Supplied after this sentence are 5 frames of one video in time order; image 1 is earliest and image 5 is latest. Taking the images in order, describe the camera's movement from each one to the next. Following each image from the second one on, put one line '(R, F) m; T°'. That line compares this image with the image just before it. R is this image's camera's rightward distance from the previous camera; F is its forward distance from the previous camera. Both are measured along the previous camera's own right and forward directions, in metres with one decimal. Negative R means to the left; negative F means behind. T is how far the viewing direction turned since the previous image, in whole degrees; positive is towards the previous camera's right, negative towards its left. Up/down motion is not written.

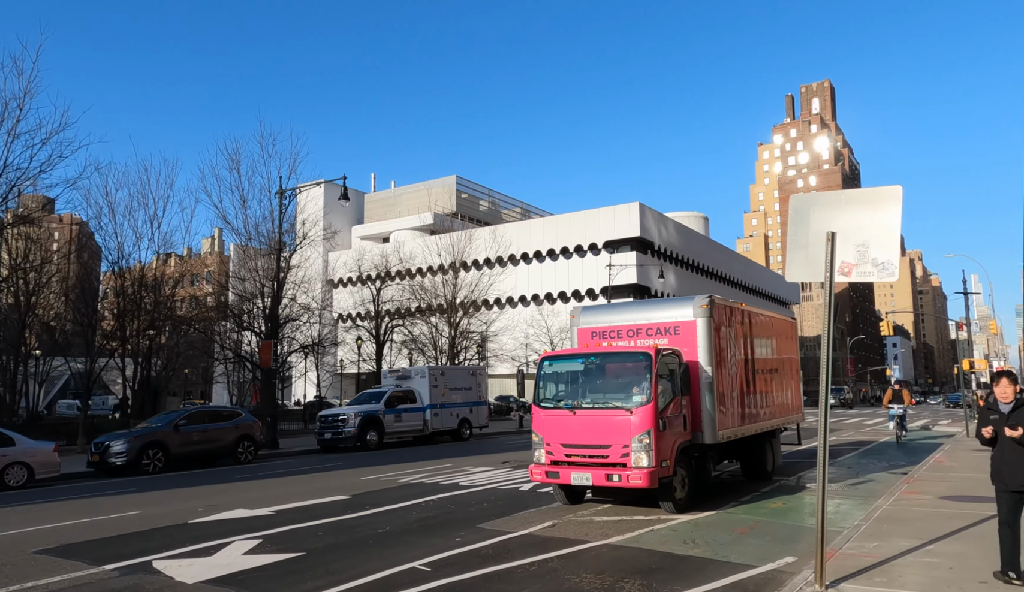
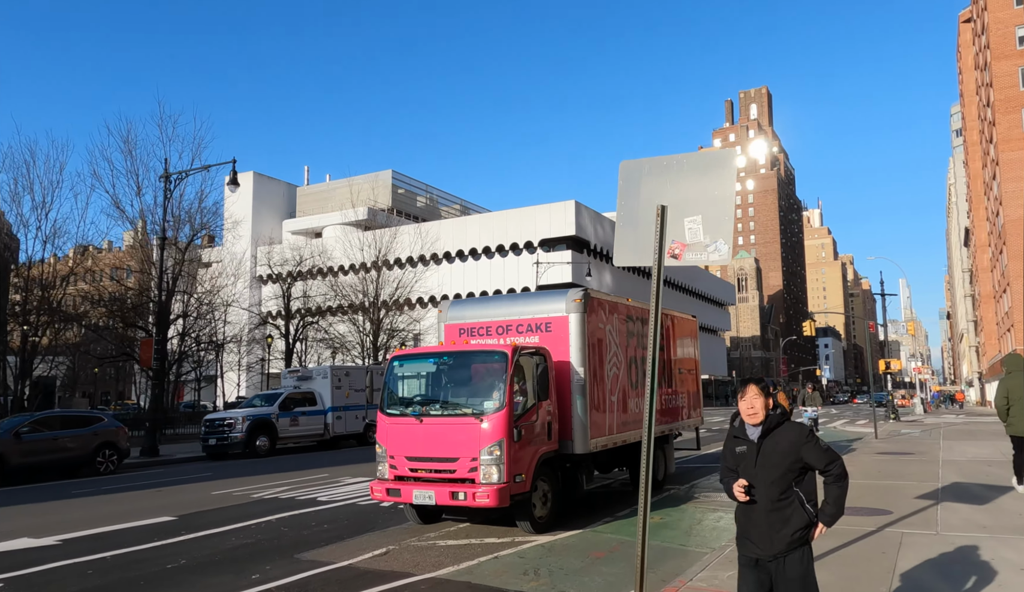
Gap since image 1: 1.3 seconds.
(+1.0, +0.9) m; +4°
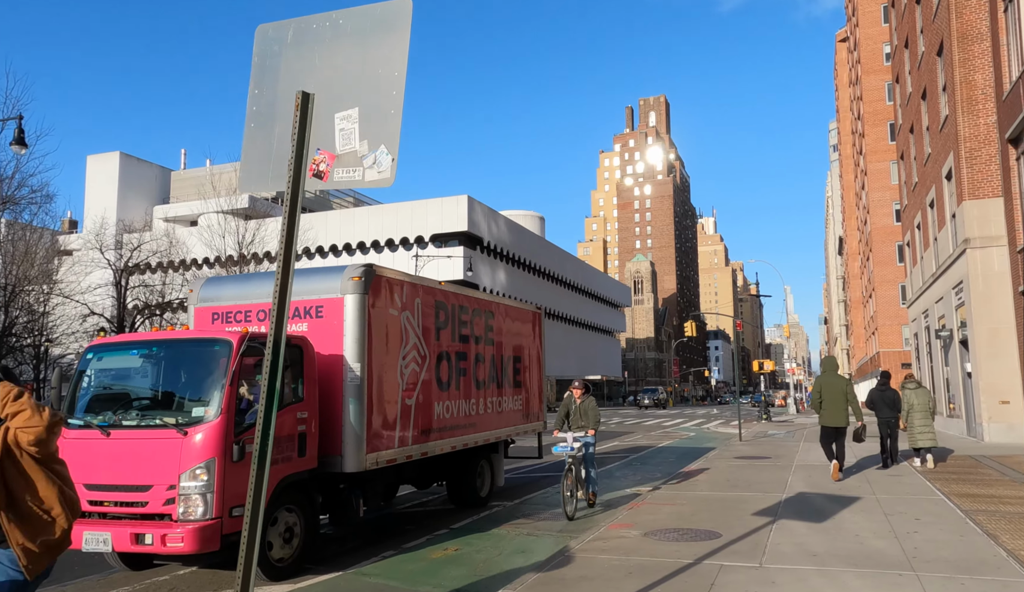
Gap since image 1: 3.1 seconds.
(+1.4, +1.6) m; +7°
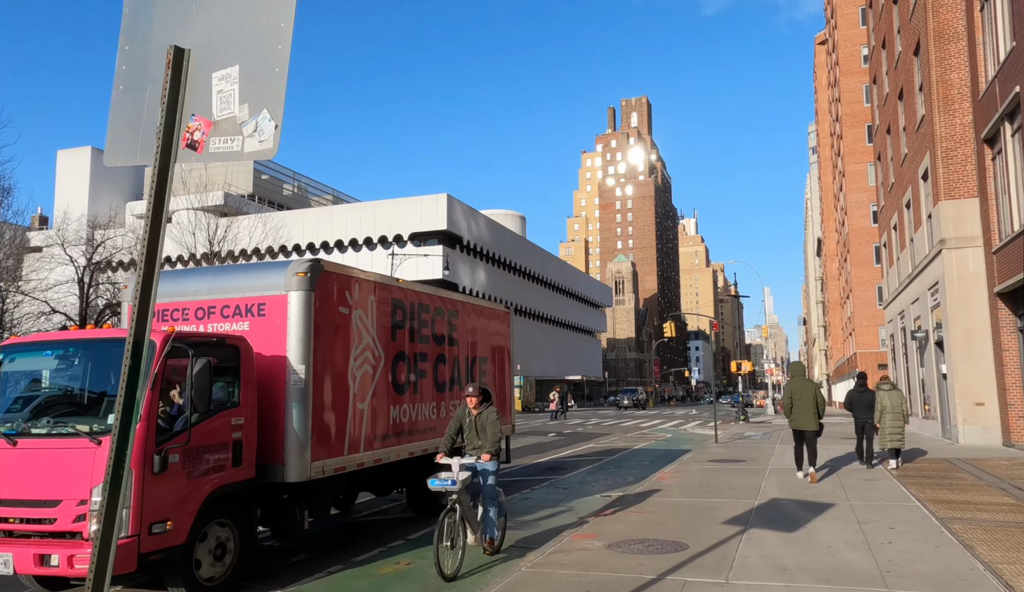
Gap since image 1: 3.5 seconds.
(+0.2, +0.4) m; +1°
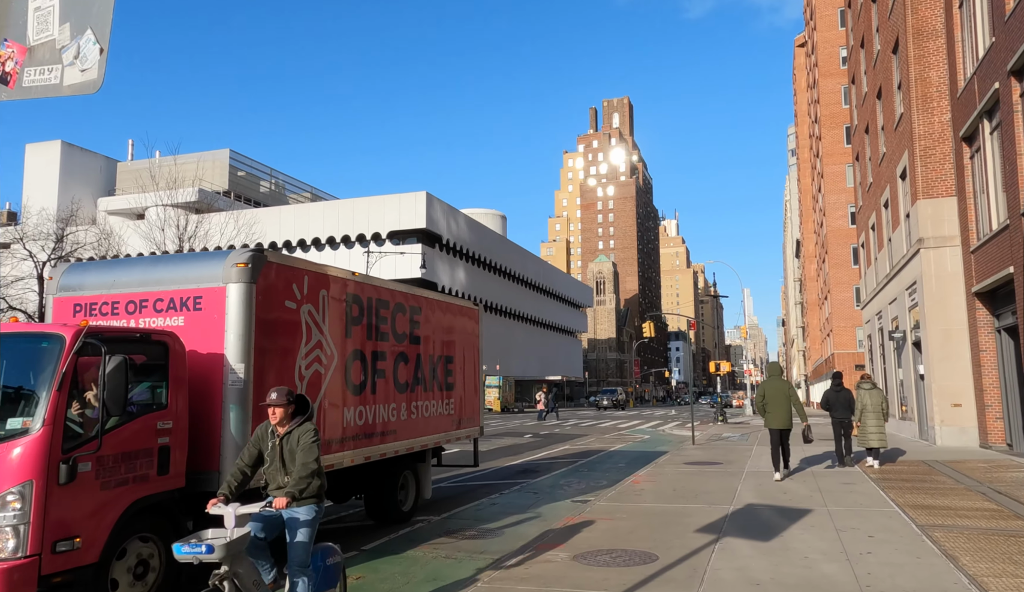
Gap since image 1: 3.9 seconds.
(+0.2, +0.5) m; +1°
